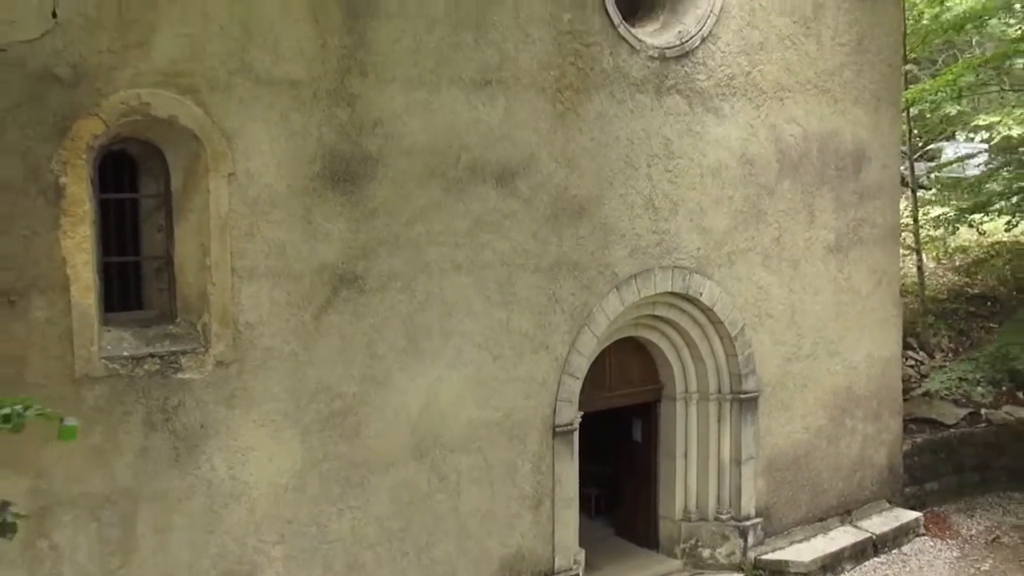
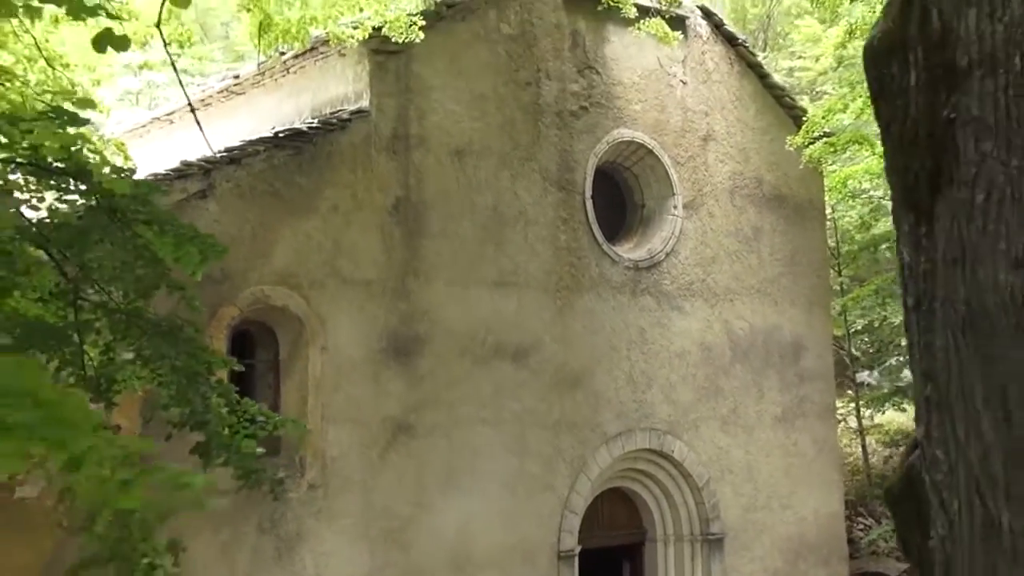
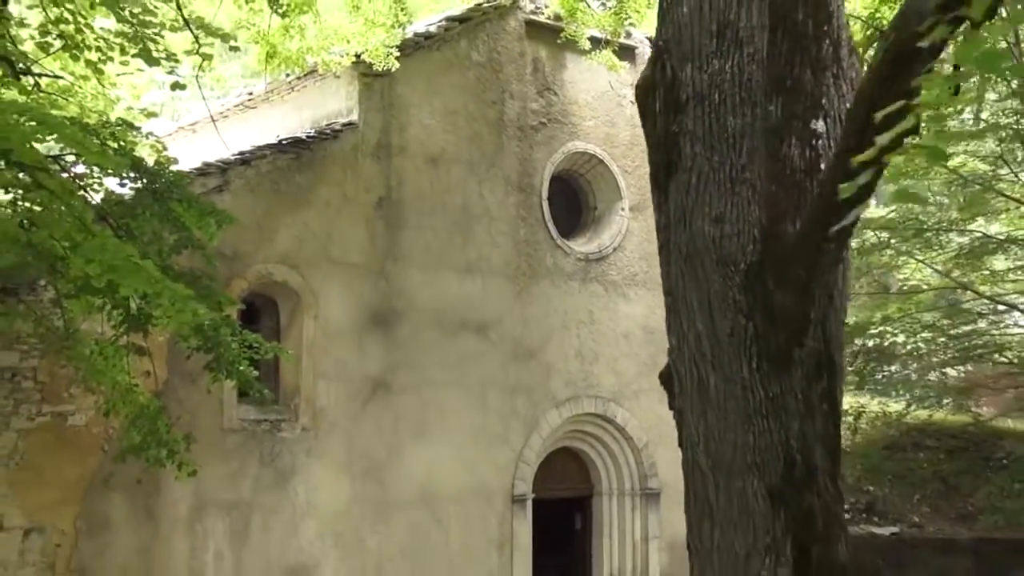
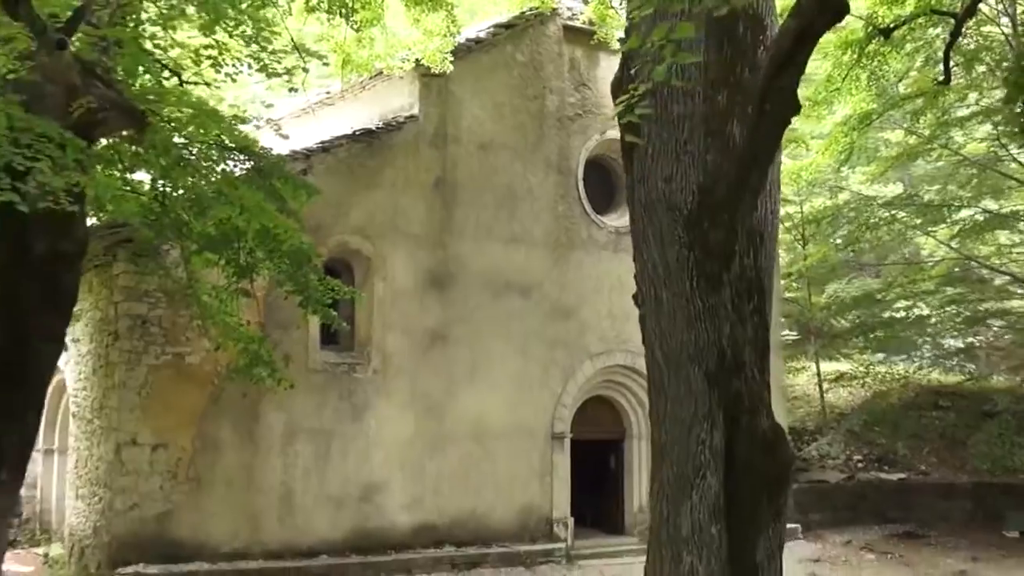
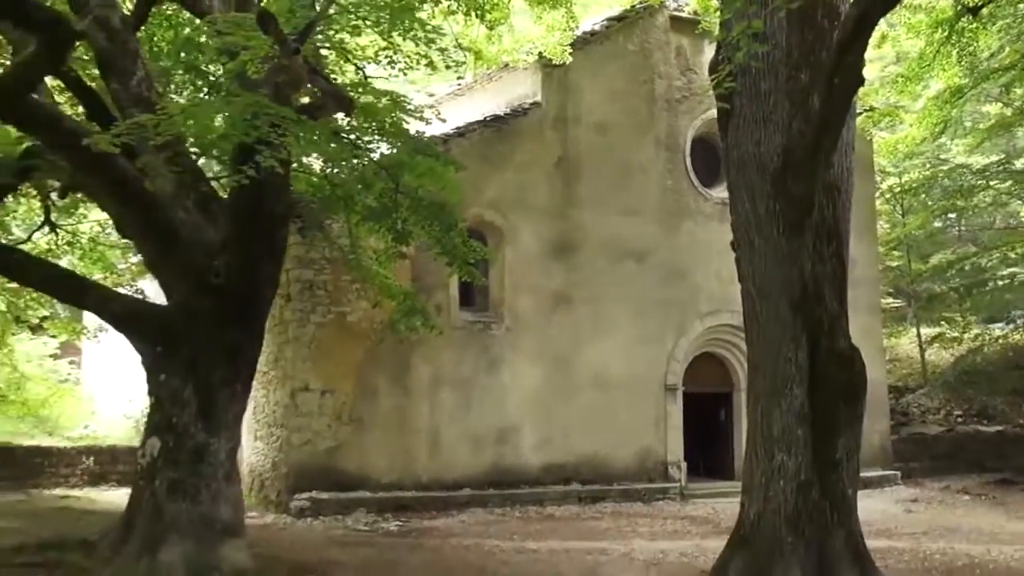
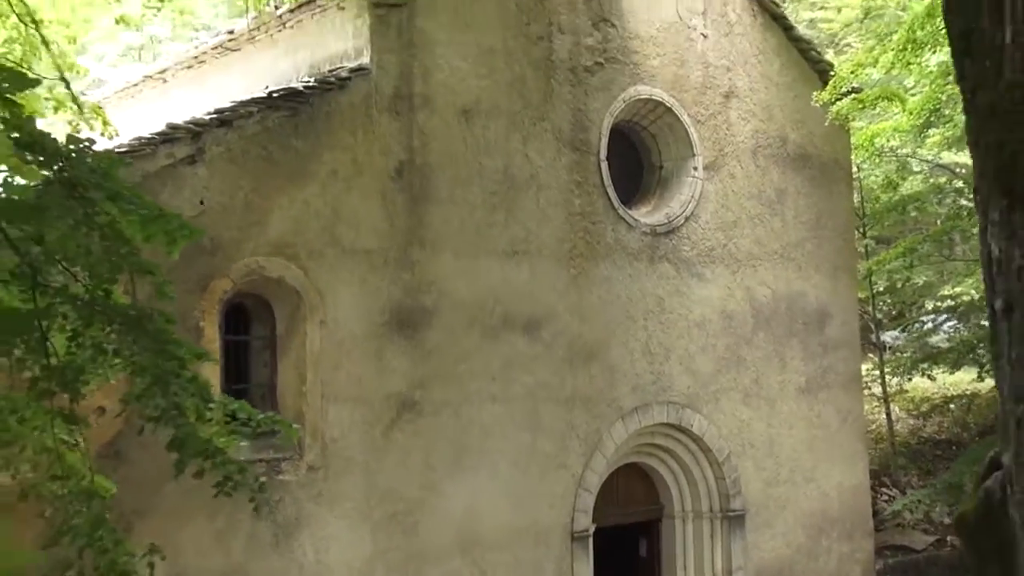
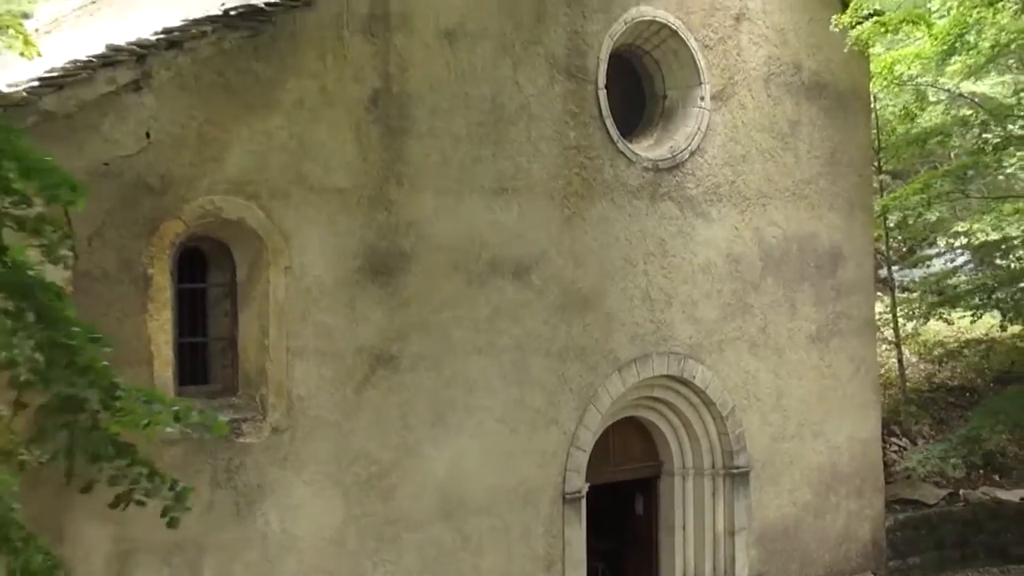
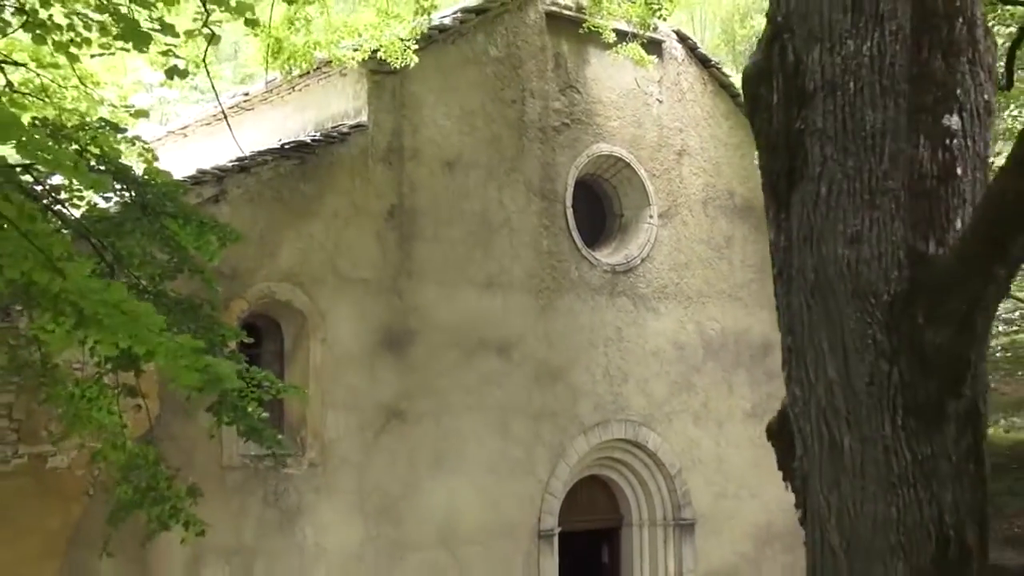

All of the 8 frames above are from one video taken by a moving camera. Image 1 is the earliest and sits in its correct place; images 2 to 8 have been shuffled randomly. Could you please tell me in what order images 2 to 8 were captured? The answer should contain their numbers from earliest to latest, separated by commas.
7, 6, 2, 8, 3, 4, 5
